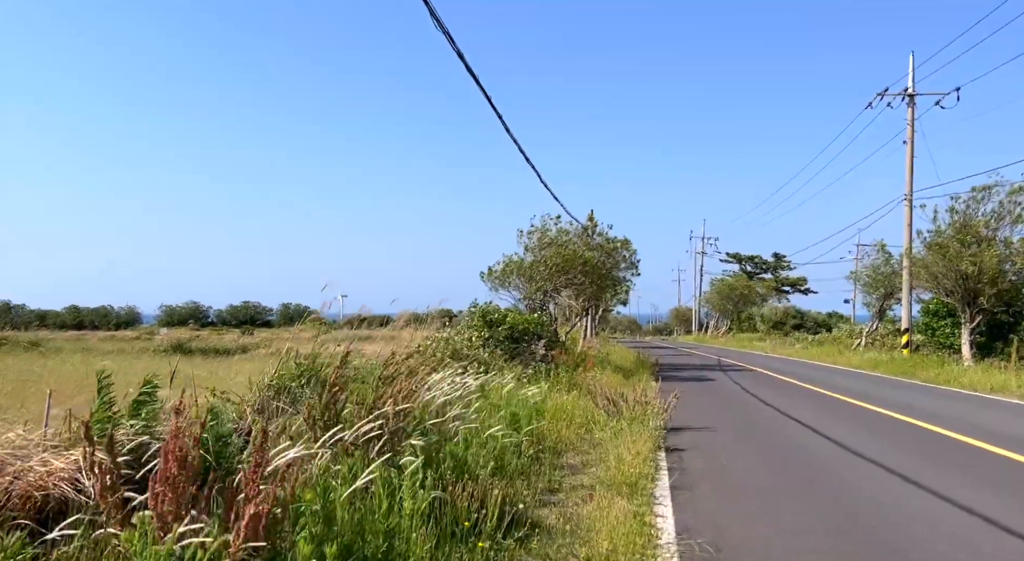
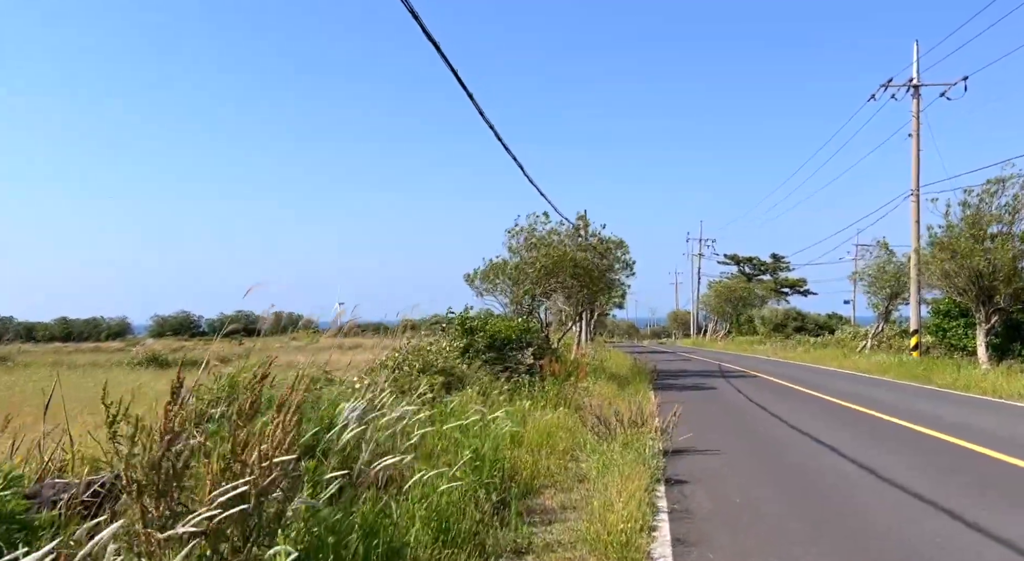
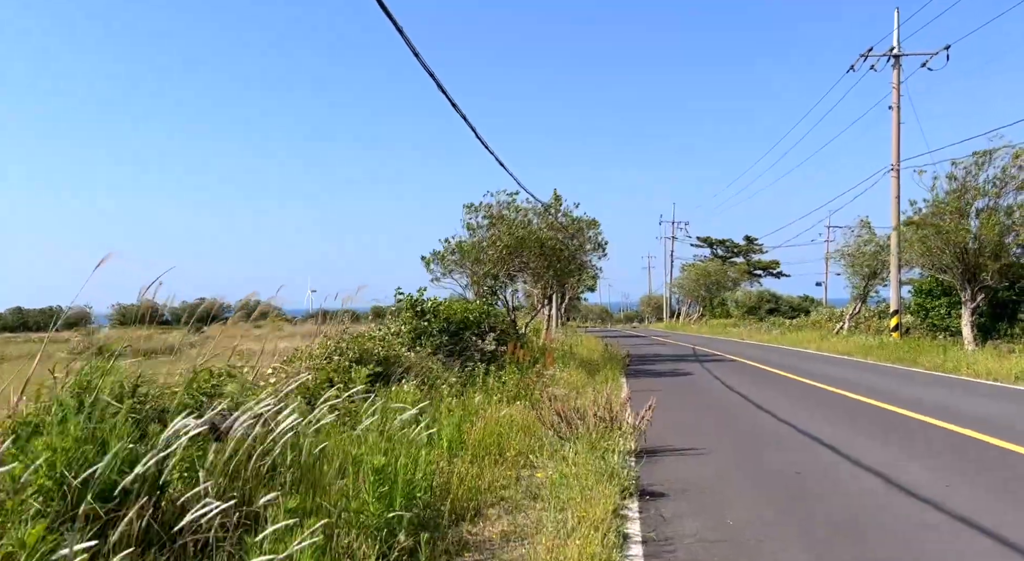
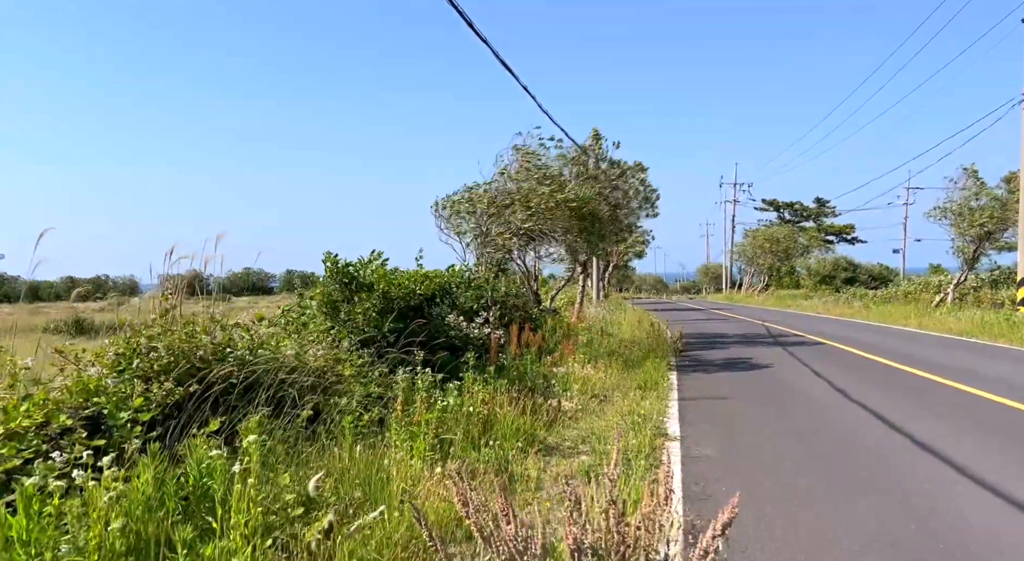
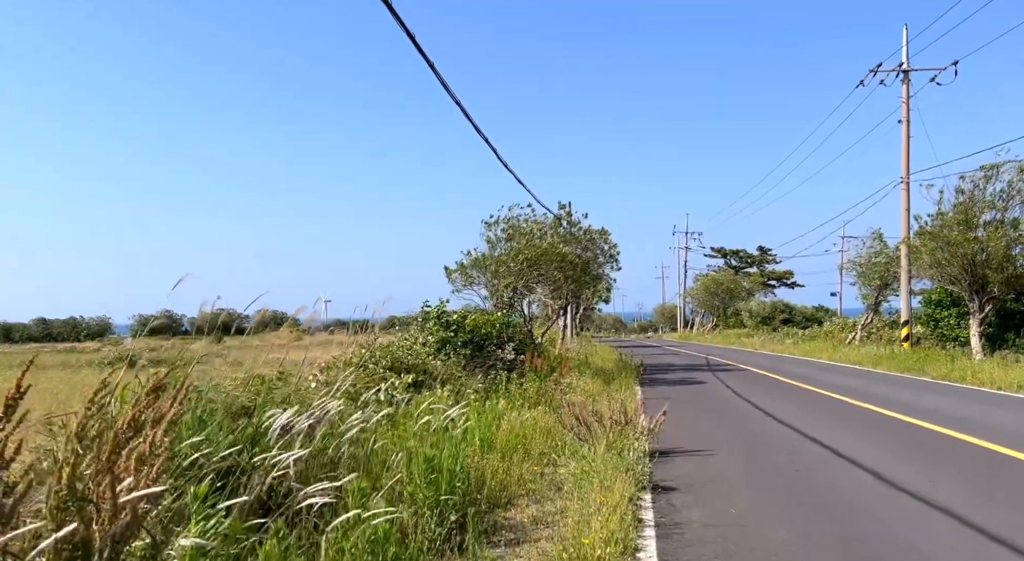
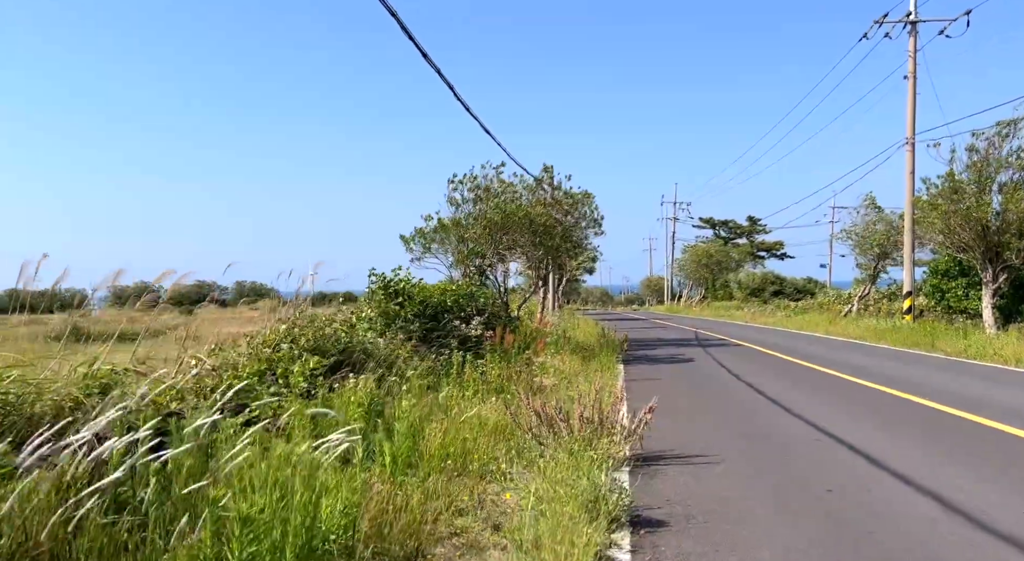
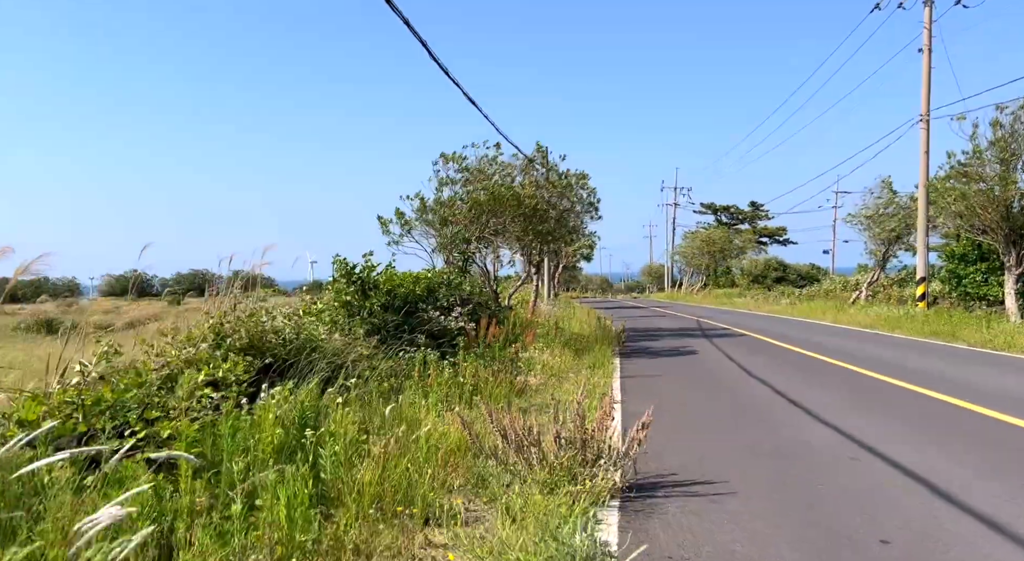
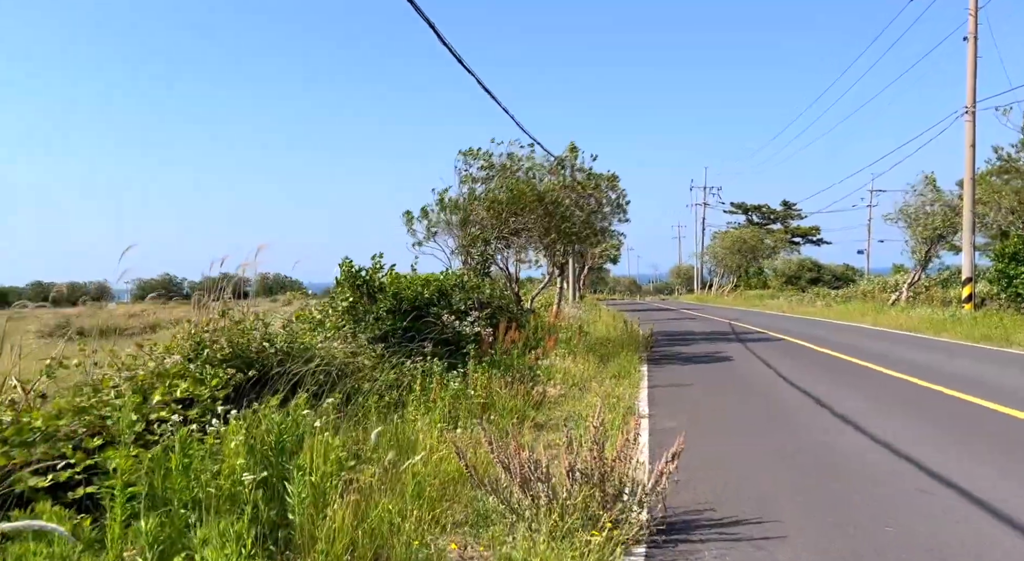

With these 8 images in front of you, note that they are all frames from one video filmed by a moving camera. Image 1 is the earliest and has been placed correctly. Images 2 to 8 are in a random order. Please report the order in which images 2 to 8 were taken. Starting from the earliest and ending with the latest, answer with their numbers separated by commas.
2, 5, 3, 6, 7, 8, 4
